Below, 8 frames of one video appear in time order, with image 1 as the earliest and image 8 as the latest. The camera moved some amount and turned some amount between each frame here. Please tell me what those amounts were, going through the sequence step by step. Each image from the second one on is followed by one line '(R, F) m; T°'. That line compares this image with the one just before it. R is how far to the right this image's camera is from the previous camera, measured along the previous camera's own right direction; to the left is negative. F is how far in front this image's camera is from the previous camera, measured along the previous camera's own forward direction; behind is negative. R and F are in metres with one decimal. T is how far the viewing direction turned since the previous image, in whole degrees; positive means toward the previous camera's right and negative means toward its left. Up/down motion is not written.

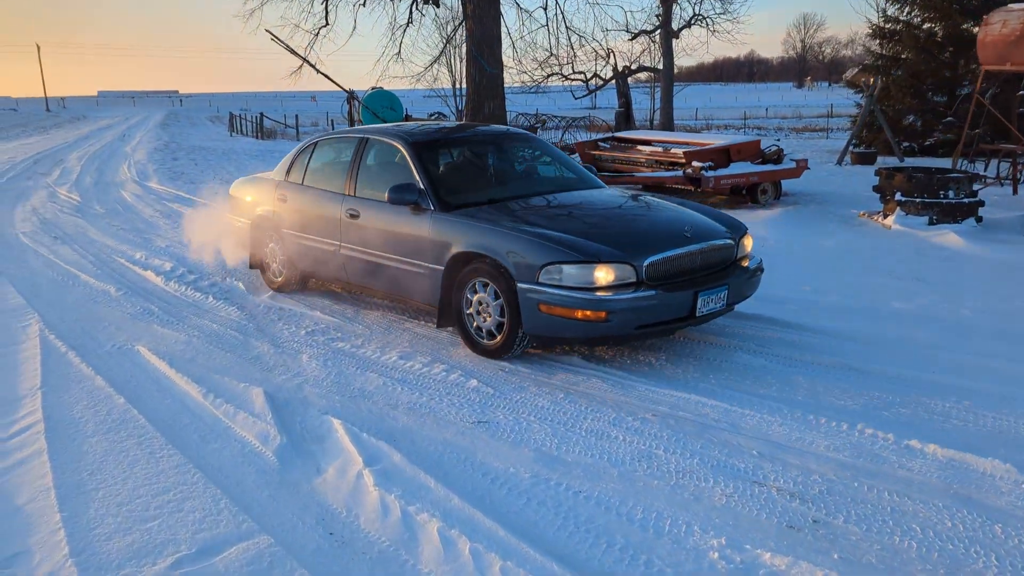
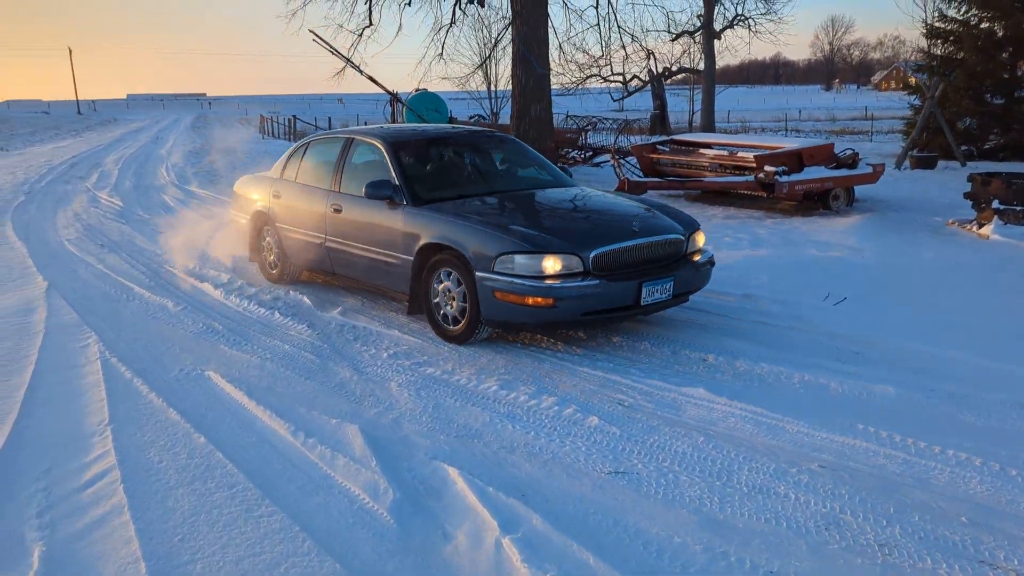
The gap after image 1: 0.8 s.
(-0.4, +0.5) m; -2°
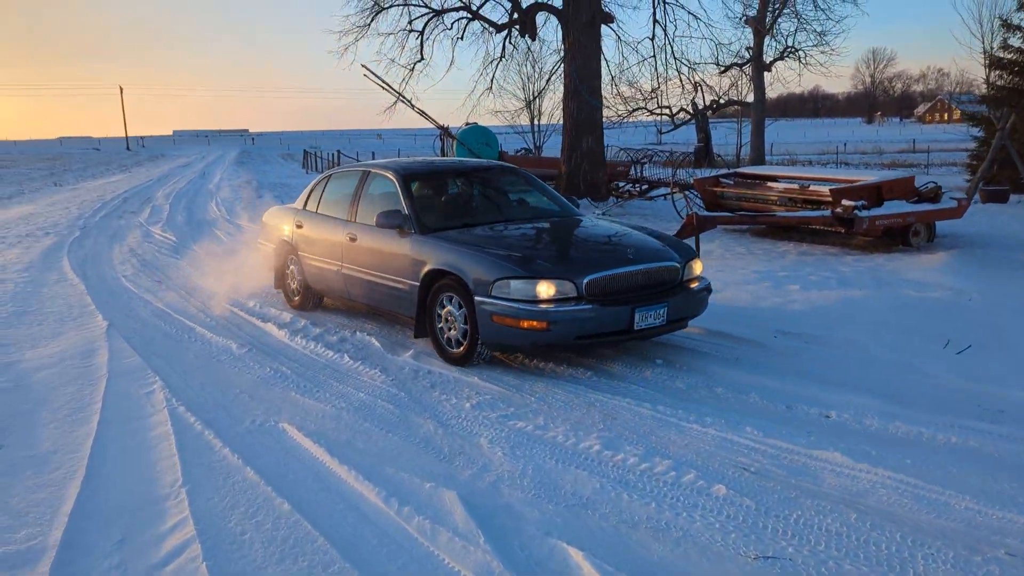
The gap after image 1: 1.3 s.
(-0.3, +0.4) m; -3°
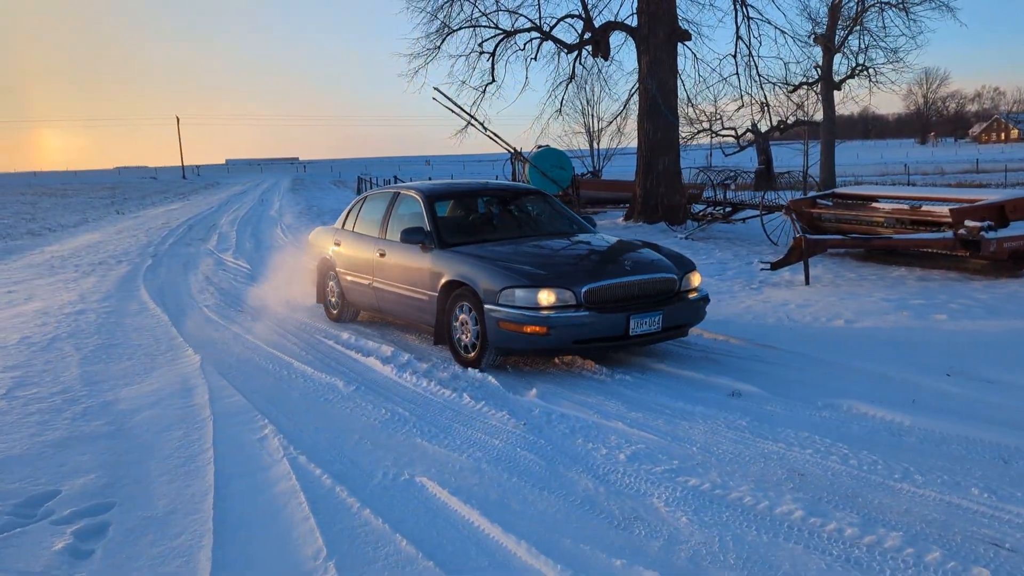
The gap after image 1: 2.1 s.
(-0.5, +0.5) m; -3°
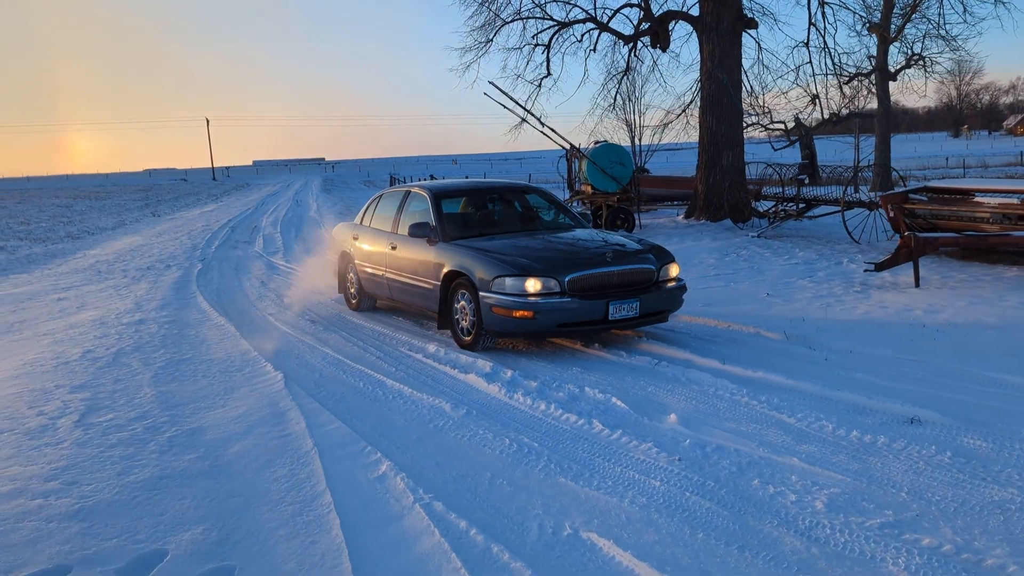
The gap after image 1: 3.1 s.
(-0.6, +0.6) m; -2°
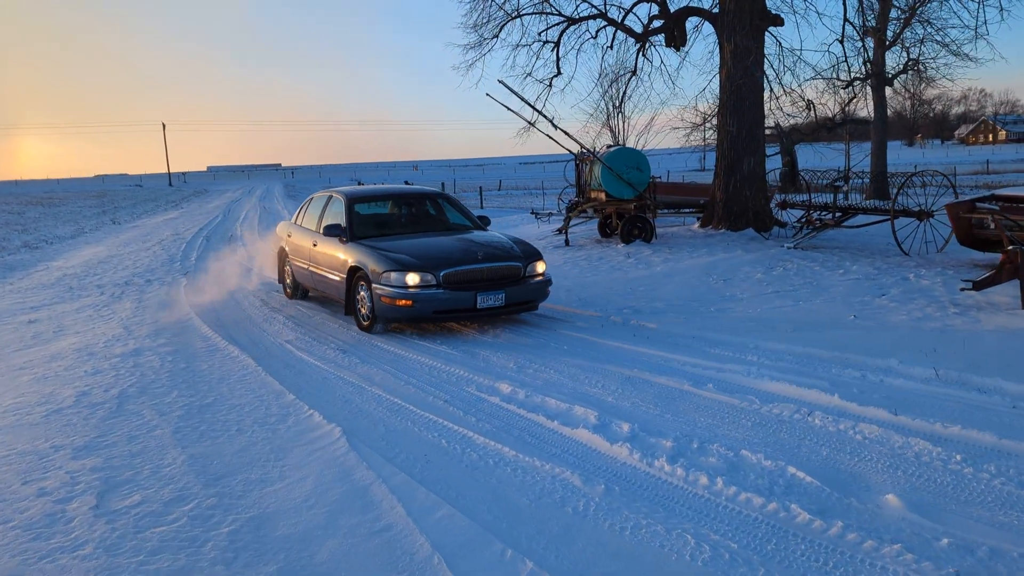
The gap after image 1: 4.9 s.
(-0.8, +1.1) m; +3°
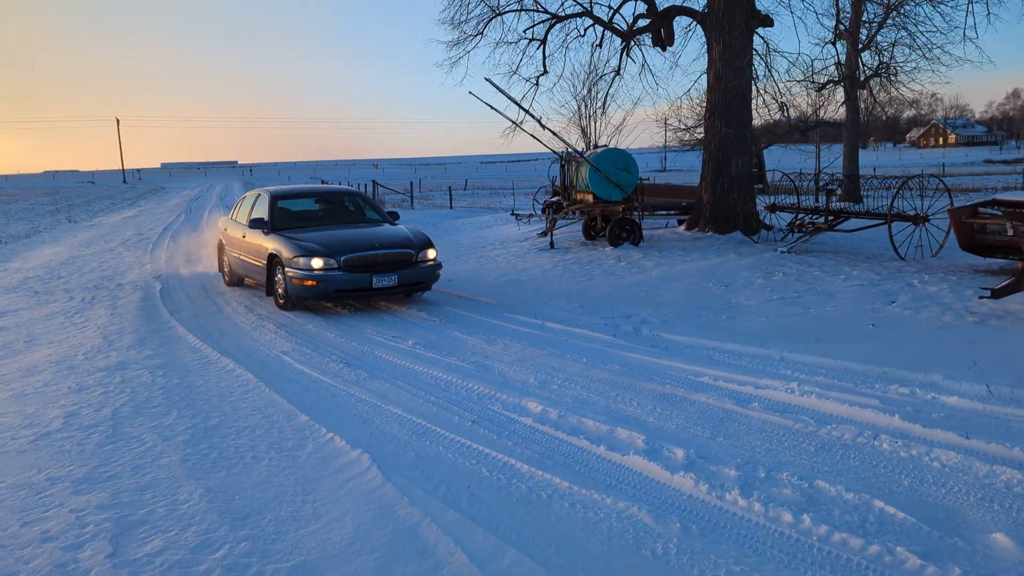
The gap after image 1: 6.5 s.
(-0.4, +0.4) m; +3°
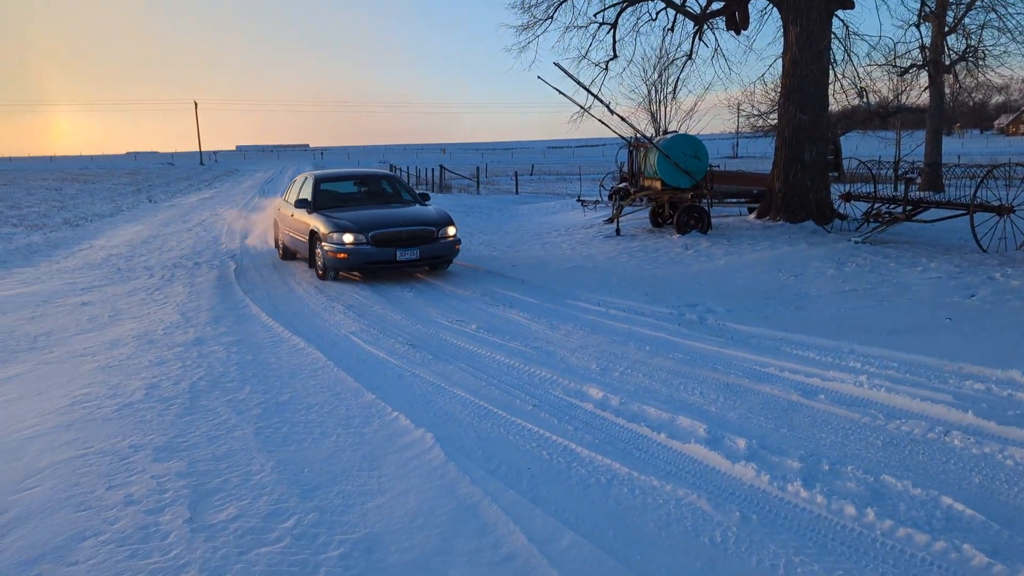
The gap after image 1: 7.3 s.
(0.0, 0.0) m; -4°
